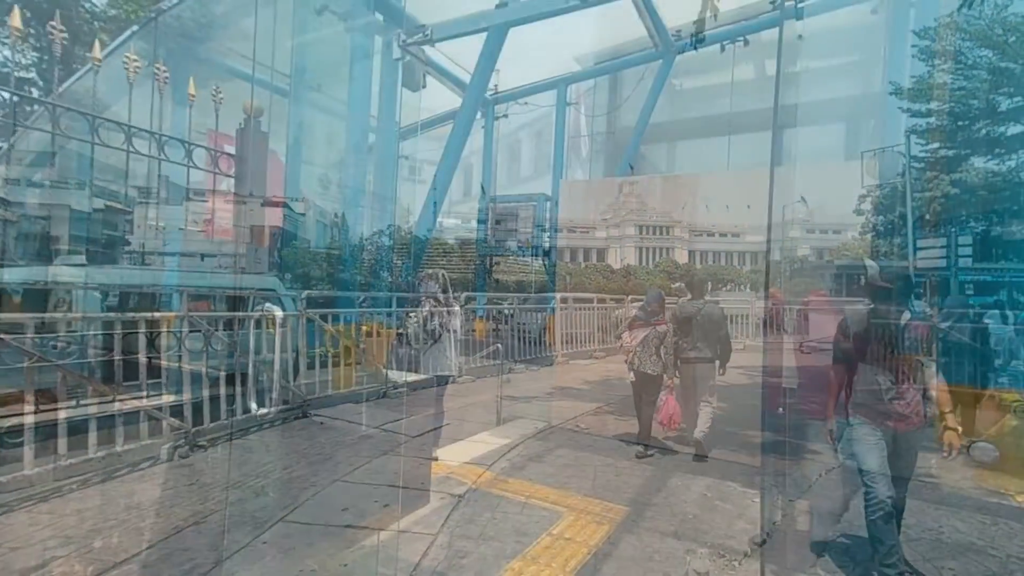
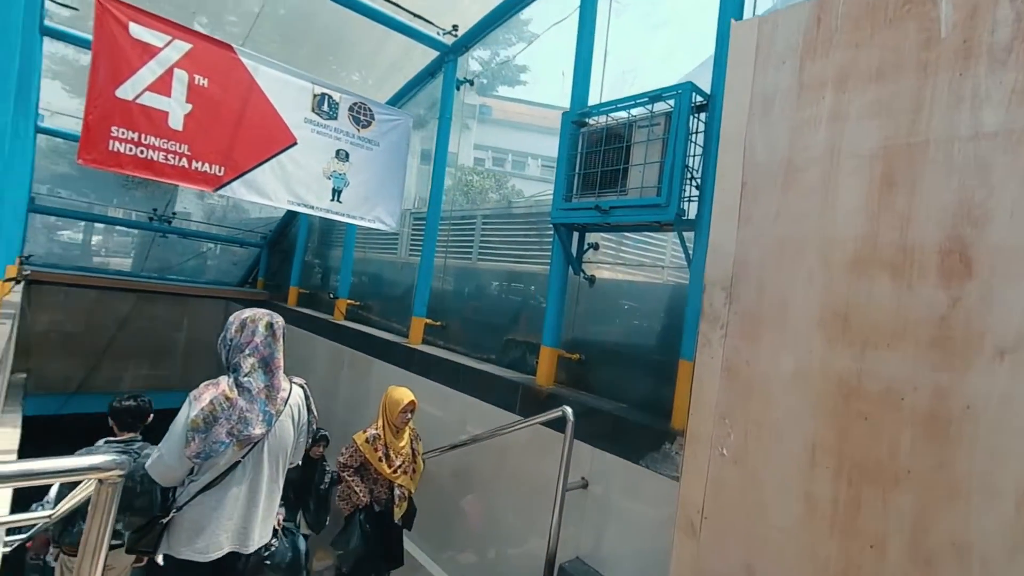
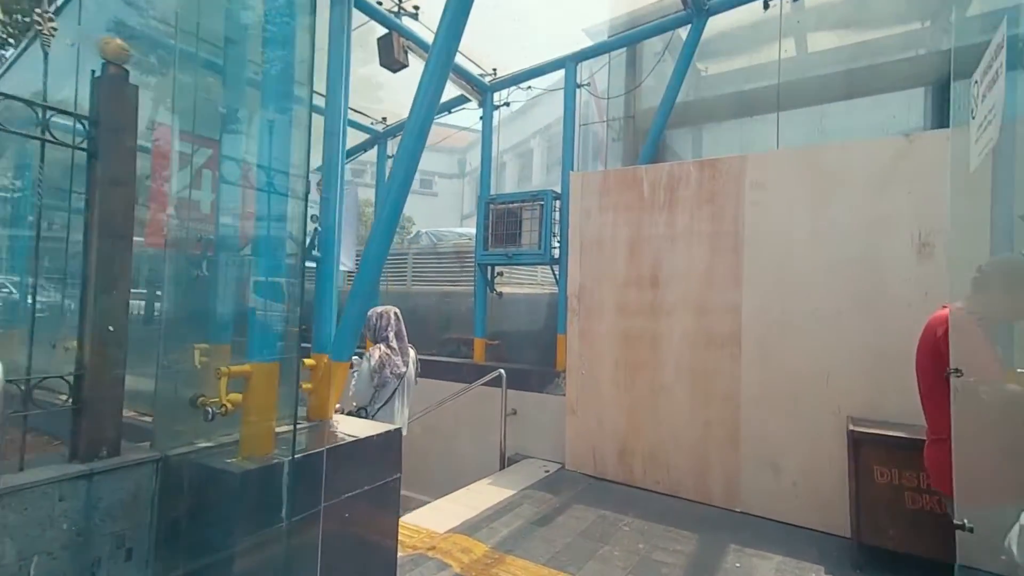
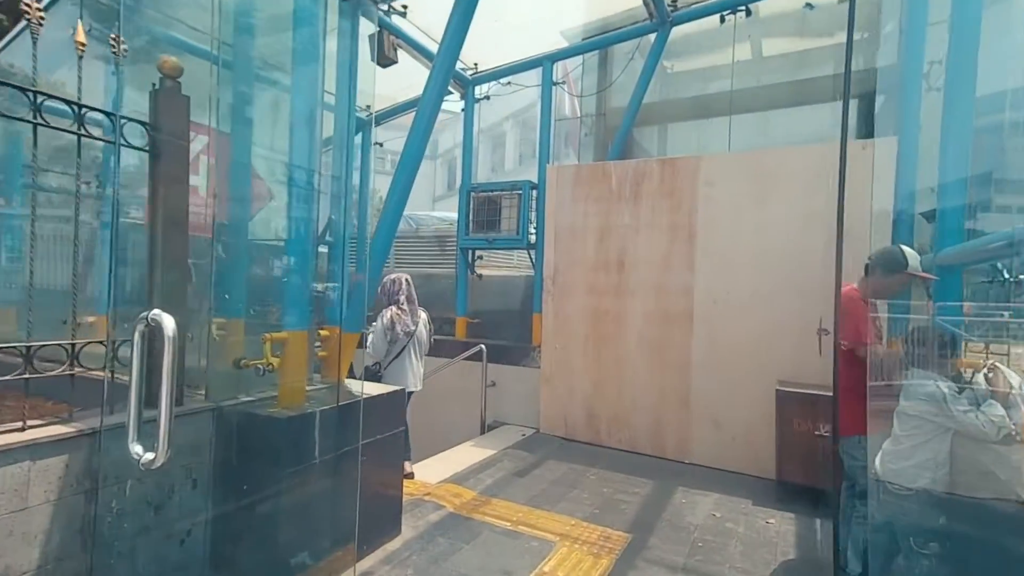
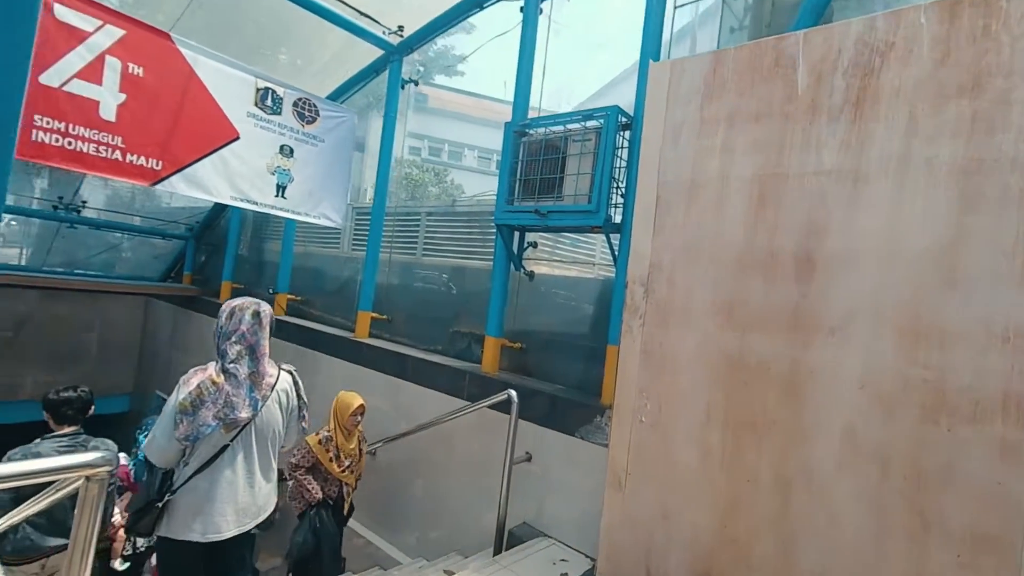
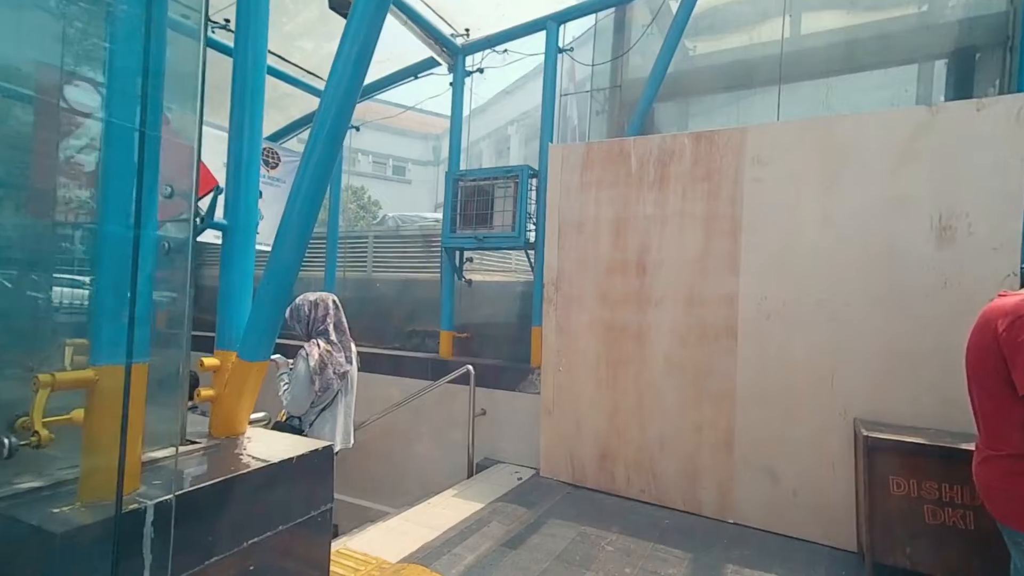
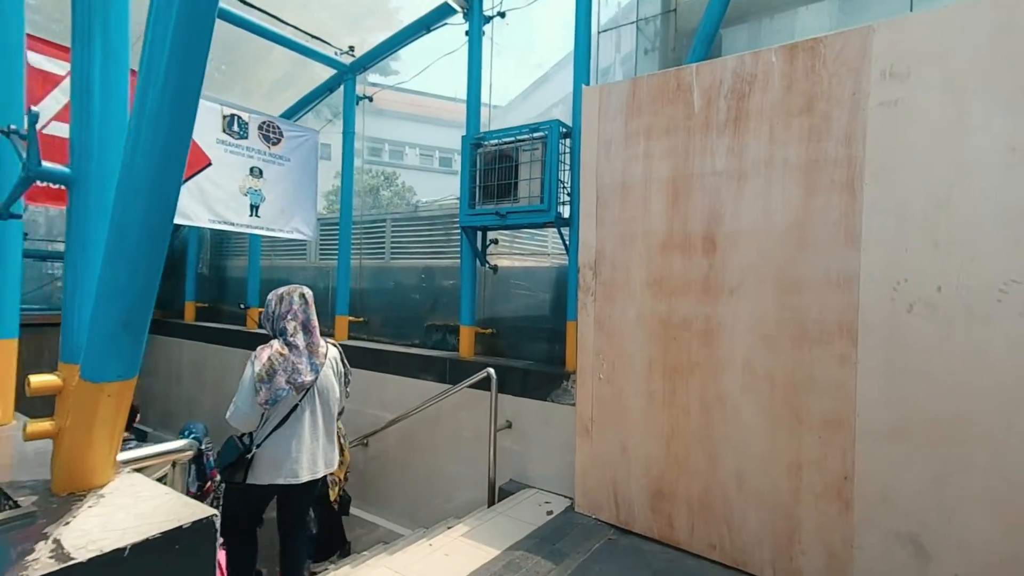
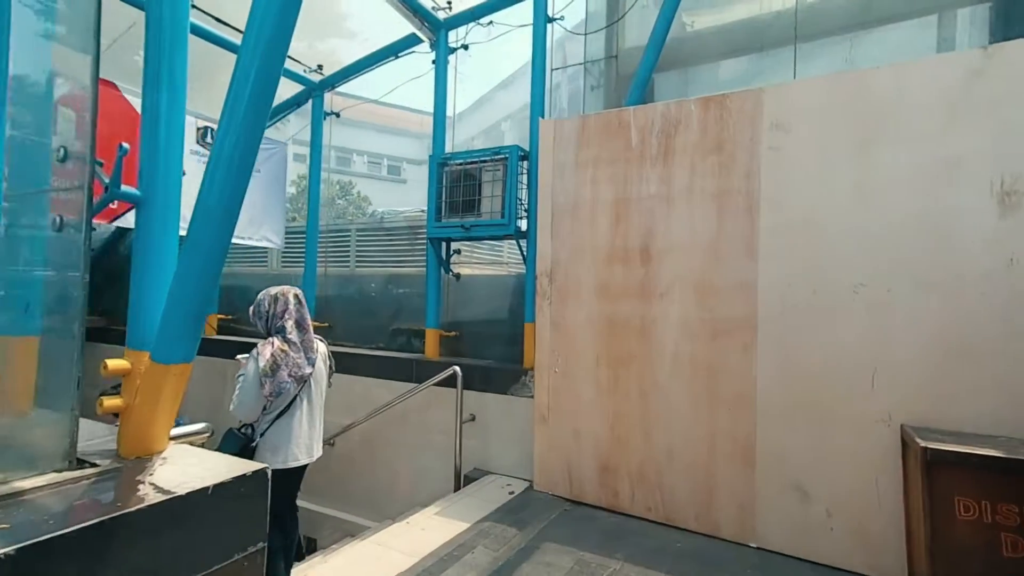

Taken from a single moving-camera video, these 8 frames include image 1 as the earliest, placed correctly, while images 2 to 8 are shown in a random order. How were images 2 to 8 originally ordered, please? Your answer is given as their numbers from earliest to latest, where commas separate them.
4, 3, 6, 8, 7, 5, 2
